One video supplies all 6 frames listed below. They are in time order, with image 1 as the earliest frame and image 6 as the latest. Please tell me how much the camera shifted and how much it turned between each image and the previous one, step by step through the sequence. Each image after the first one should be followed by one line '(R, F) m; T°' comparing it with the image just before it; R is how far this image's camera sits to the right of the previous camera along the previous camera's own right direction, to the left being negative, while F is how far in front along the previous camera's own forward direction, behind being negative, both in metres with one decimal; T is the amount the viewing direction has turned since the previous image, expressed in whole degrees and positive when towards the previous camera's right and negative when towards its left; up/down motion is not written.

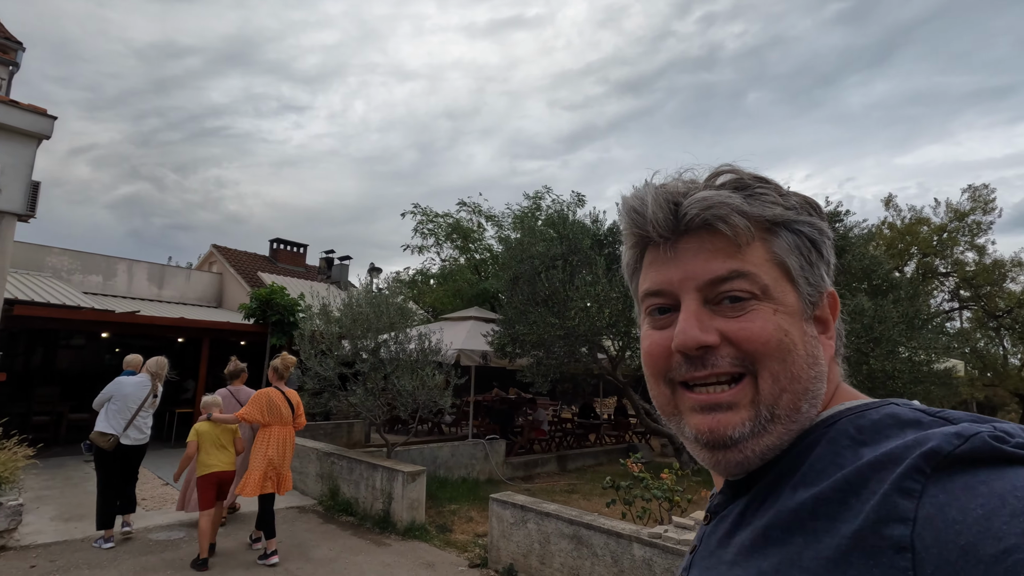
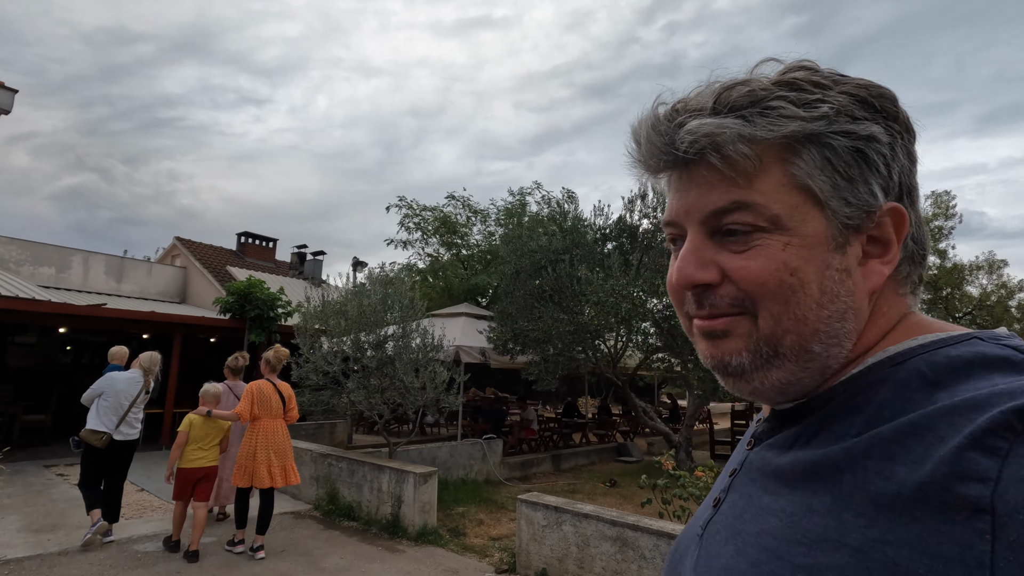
(-0.4, +0.2) m; +4°
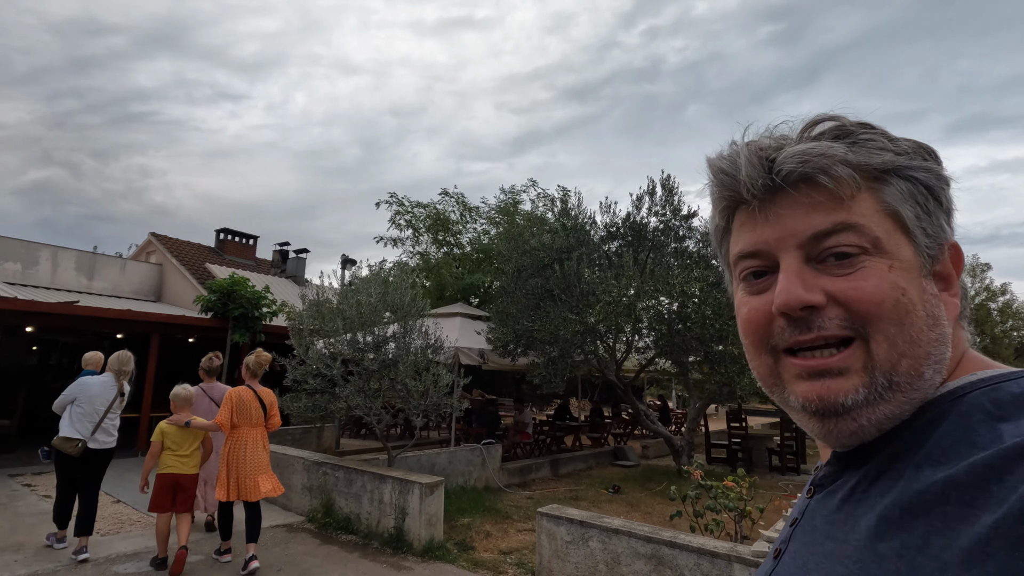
(-0.3, +0.3) m; +2°
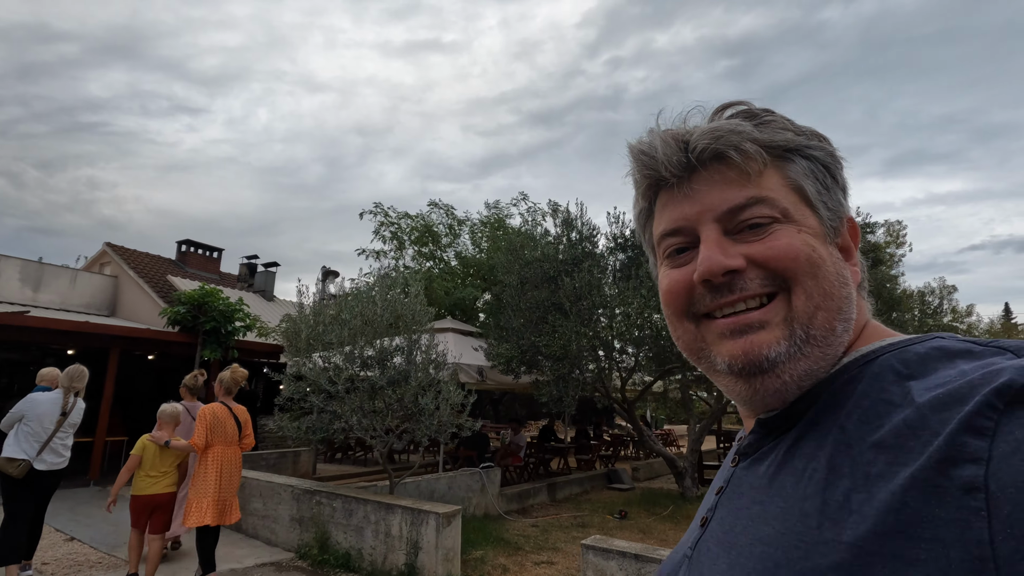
(-0.4, +0.3) m; +4°
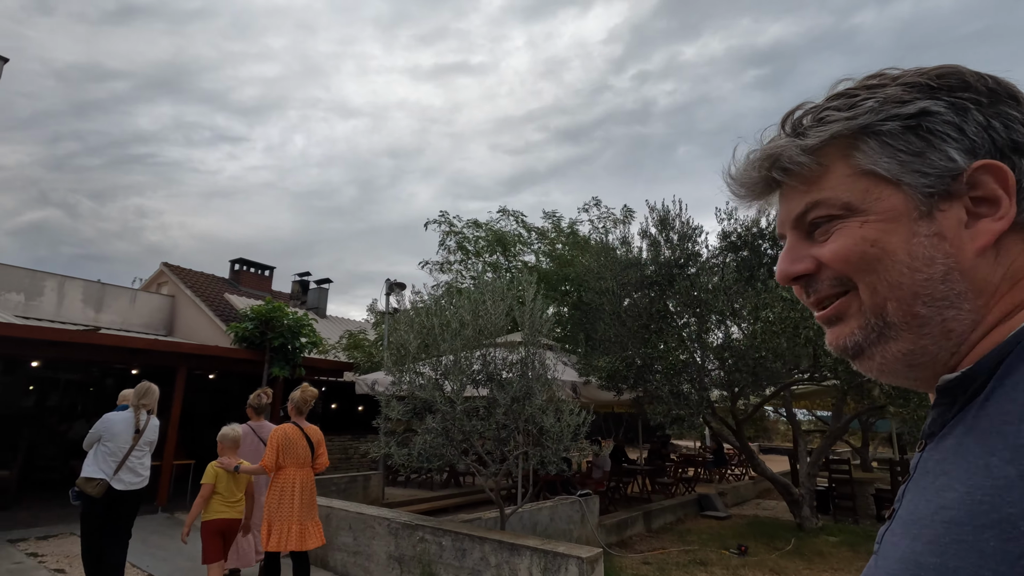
(-0.7, +0.5) m; -3°
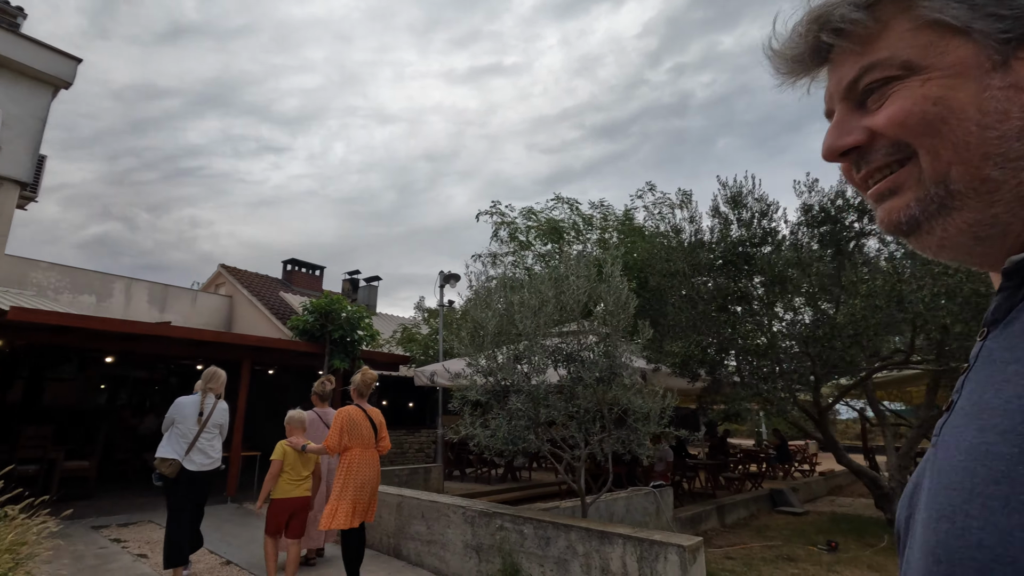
(-0.3, +0.2) m; -4°
